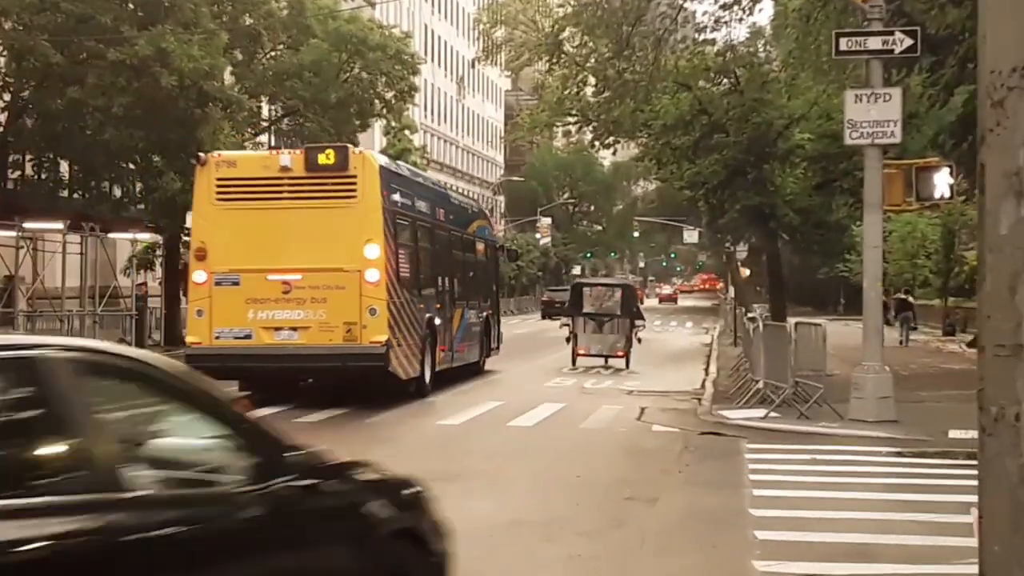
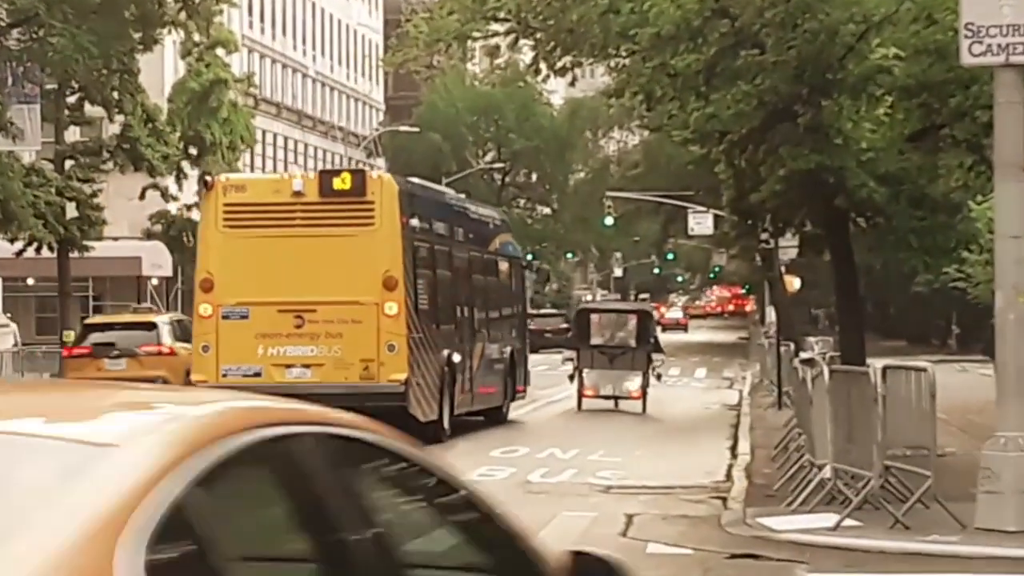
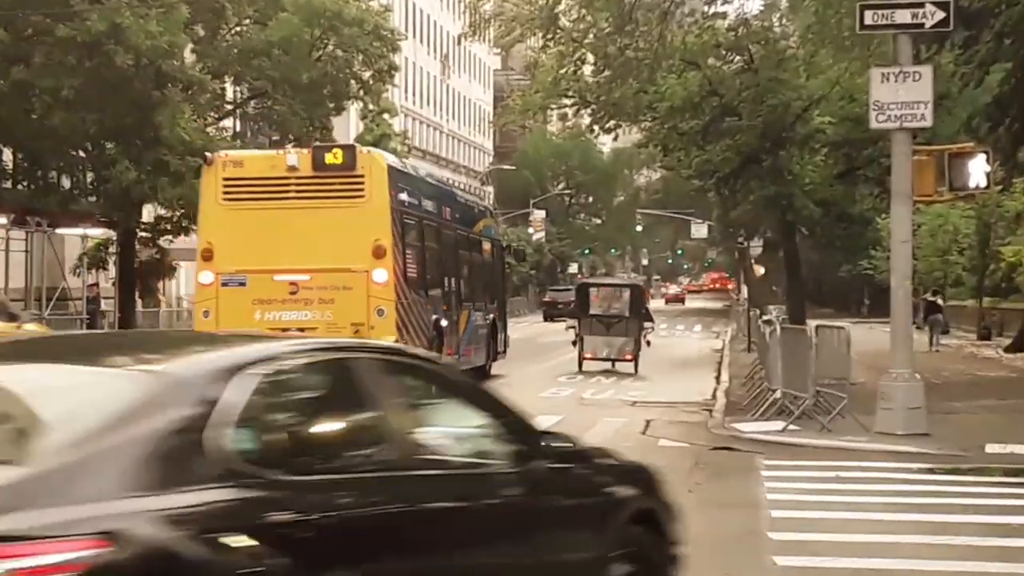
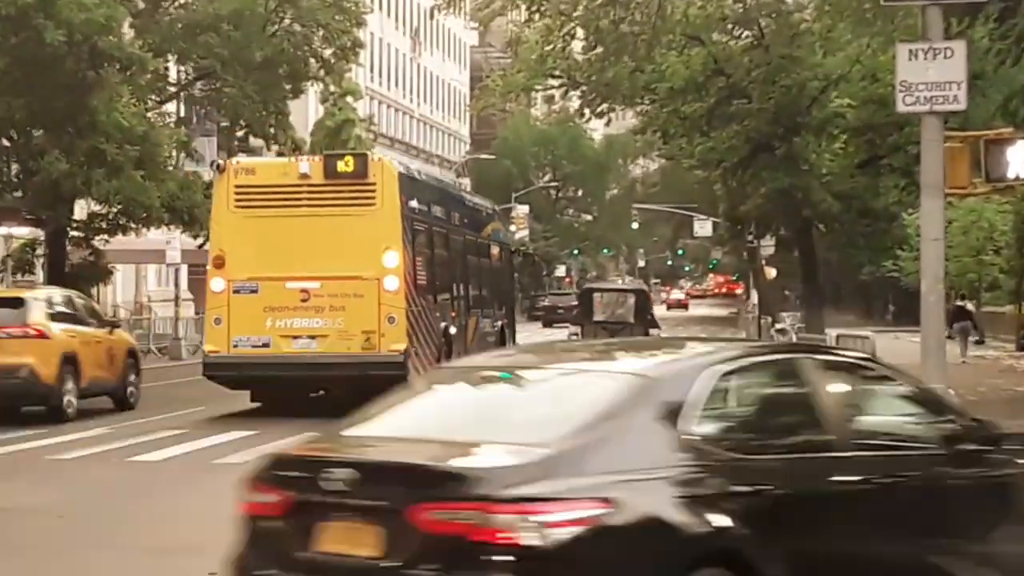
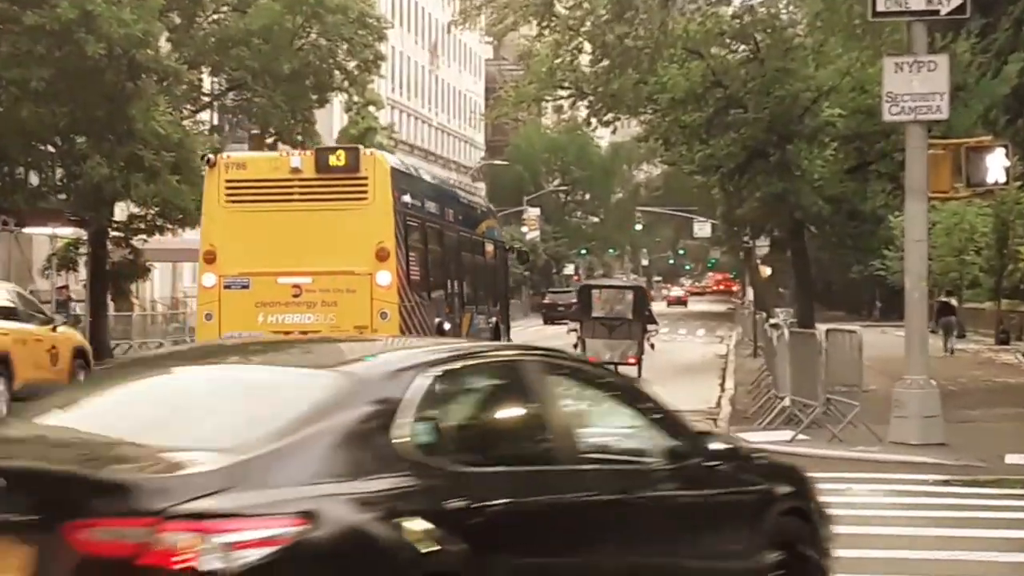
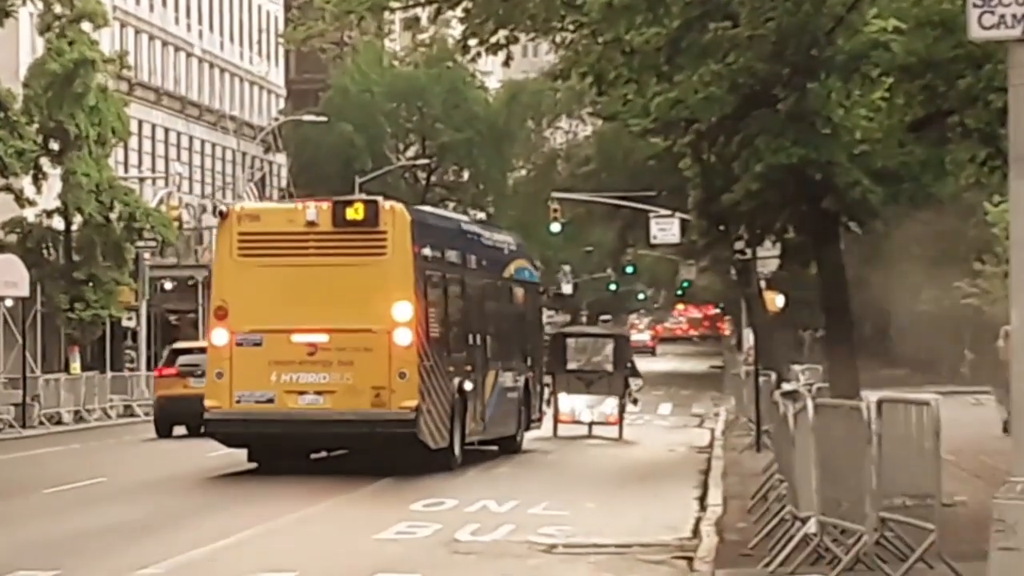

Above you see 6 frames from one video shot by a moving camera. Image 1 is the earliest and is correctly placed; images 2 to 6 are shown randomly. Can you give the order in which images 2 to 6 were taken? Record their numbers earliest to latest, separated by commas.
3, 5, 4, 2, 6
